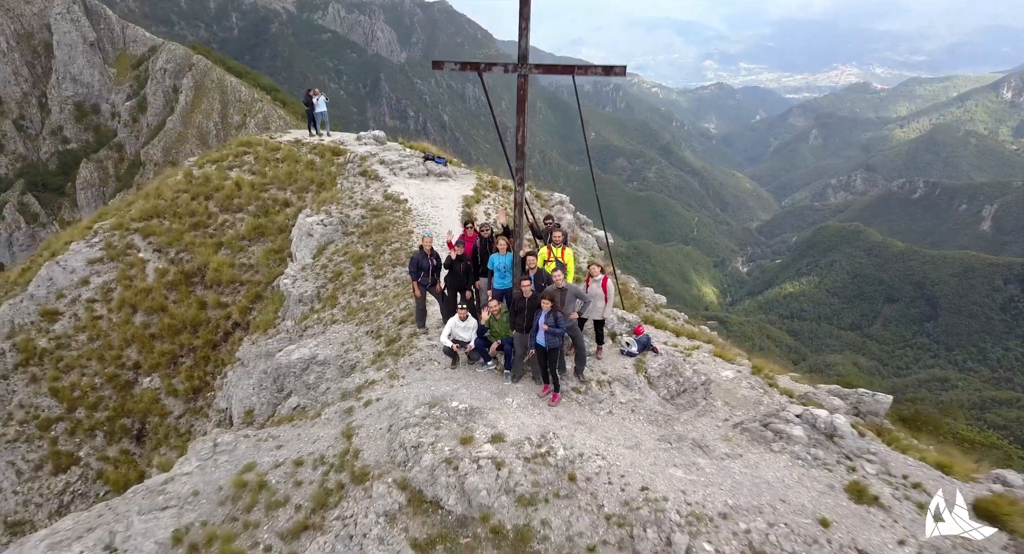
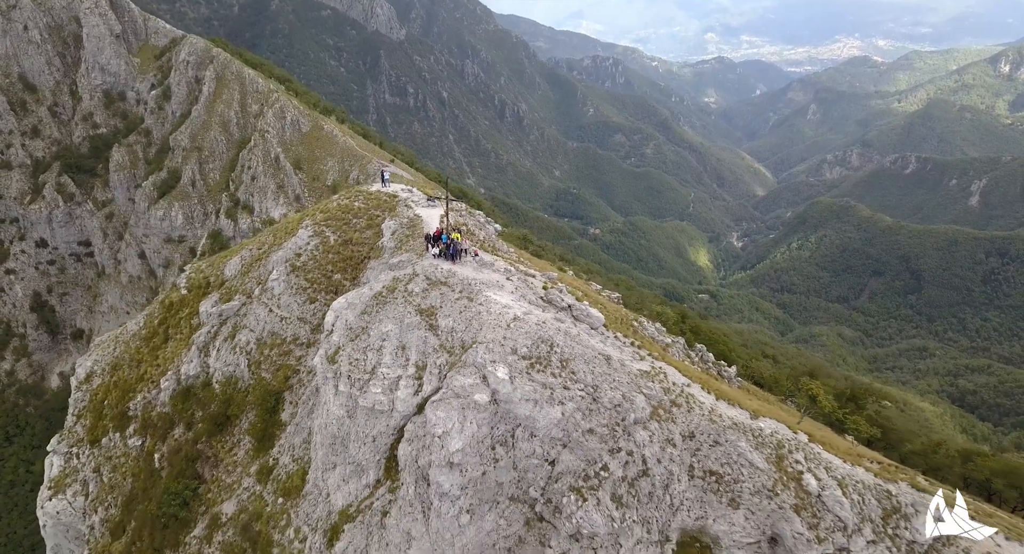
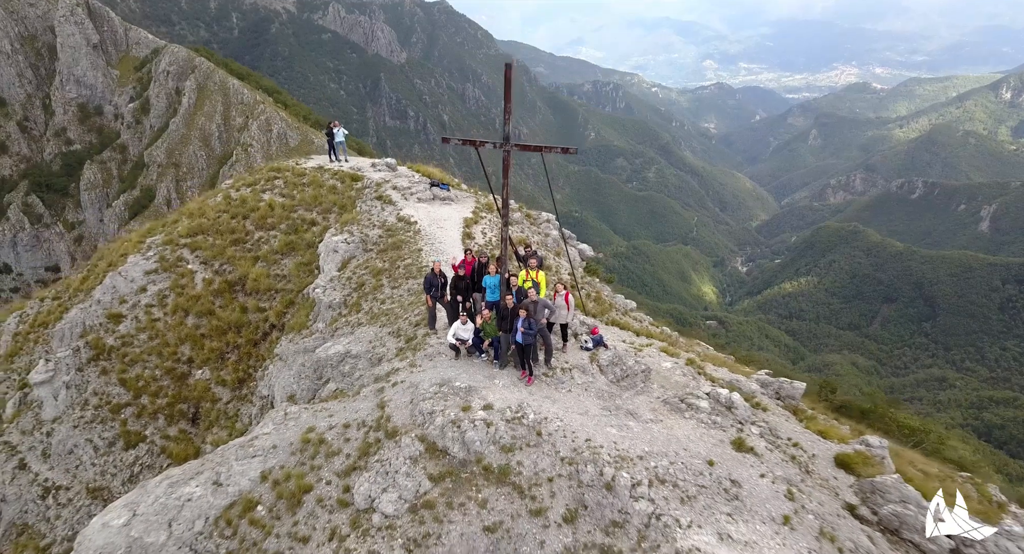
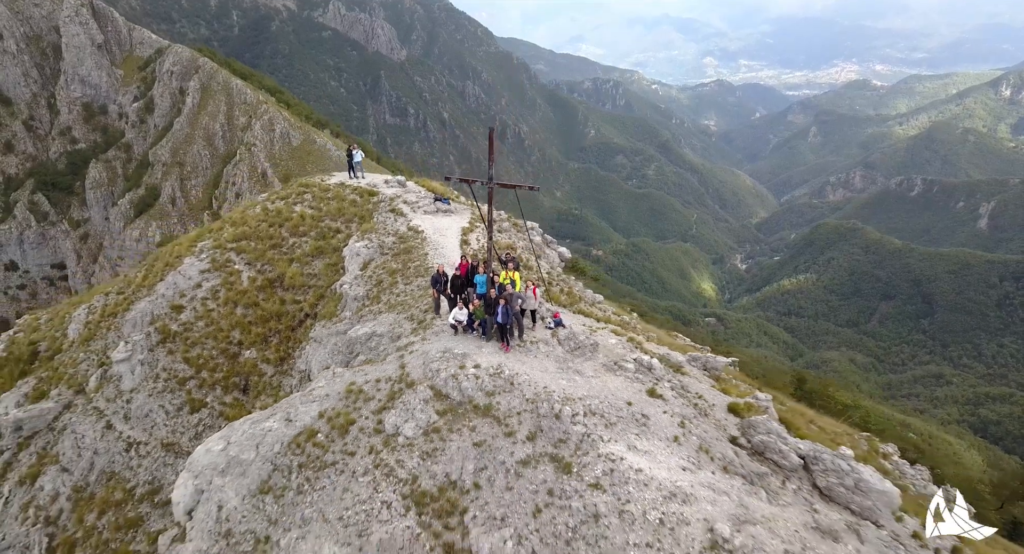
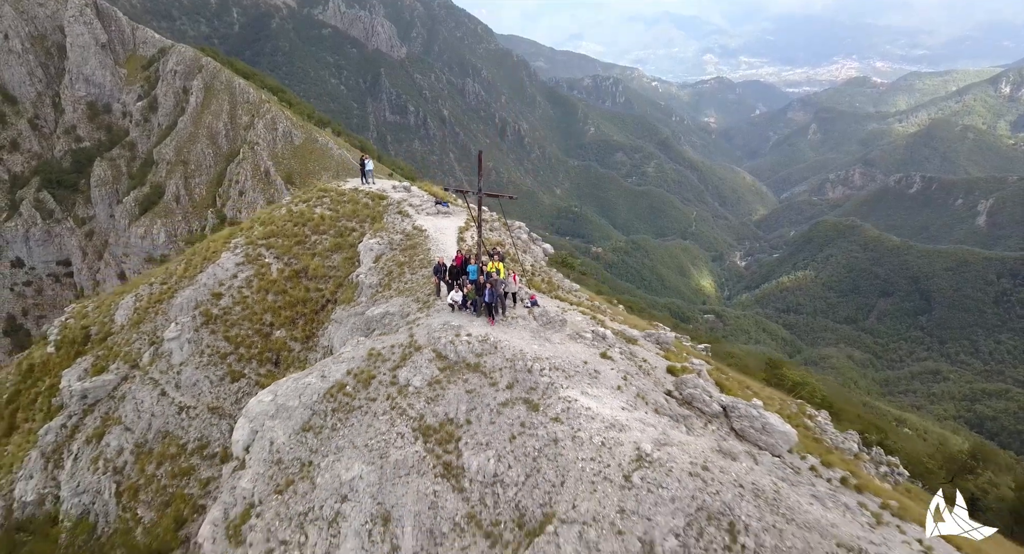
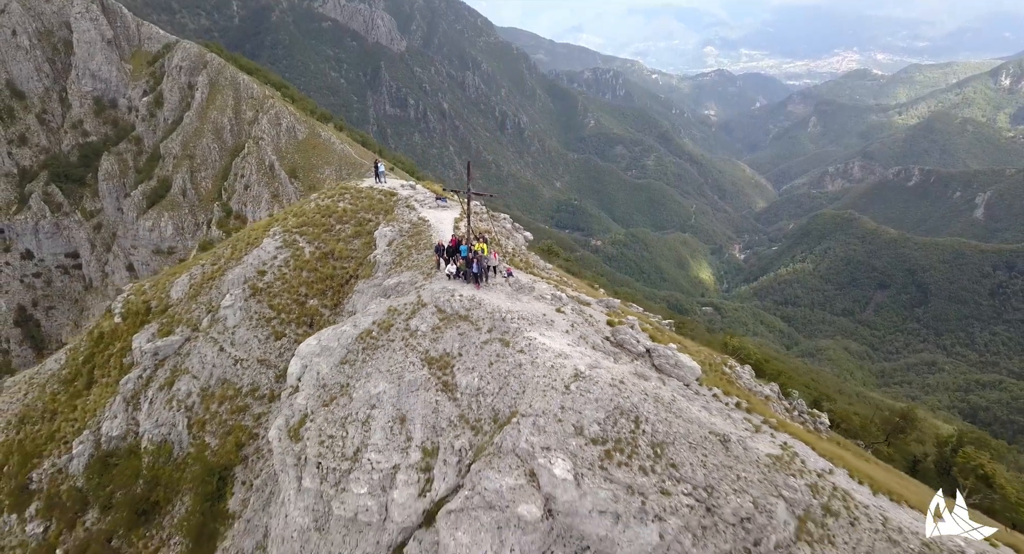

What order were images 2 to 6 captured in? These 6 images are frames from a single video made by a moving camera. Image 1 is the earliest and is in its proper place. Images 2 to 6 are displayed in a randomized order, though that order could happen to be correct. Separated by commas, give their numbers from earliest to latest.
3, 4, 5, 6, 2
